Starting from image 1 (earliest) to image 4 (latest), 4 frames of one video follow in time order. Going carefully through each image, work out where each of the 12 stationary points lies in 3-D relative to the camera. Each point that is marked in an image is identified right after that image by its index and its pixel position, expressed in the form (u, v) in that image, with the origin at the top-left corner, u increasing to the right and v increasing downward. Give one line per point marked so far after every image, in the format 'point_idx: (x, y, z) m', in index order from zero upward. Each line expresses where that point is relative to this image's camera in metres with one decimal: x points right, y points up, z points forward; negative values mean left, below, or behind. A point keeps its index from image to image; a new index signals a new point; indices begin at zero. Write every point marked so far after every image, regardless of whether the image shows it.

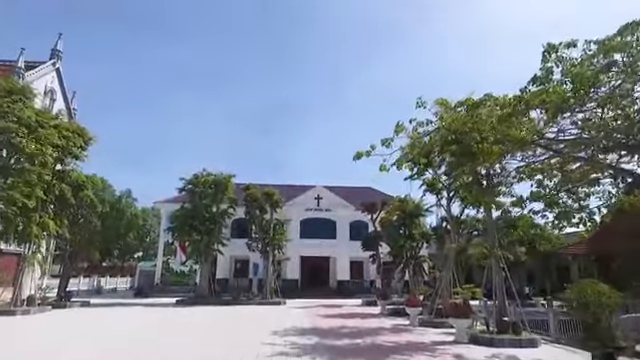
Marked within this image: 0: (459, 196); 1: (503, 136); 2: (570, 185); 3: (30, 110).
0: (+5.5, -0.6, +18.8) m
1: (+3.6, +0.9, +9.5) m
2: (+5.5, -0.1, +10.7) m
3: (-10.9, +2.6, +18.0) m
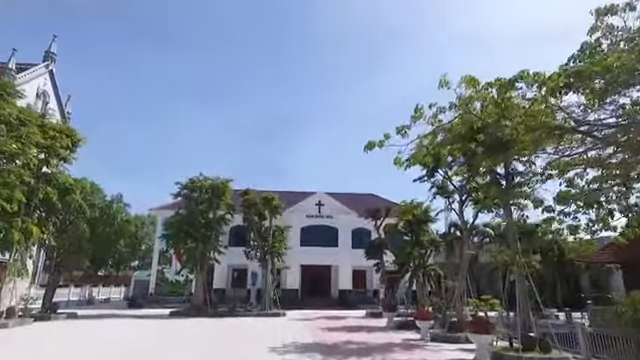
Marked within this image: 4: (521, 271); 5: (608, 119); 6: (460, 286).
0: (+5.6, -0.6, +17.4) m
1: (+3.7, +1.0, +8.1) m
2: (+5.6, 0.0, +9.4) m
3: (-10.8, +2.6, +16.7) m
4: (+5.3, -2.4, +12.6) m
5: (+4.8, +1.0, +7.9) m
6: (+4.9, -3.7, +16.6) m
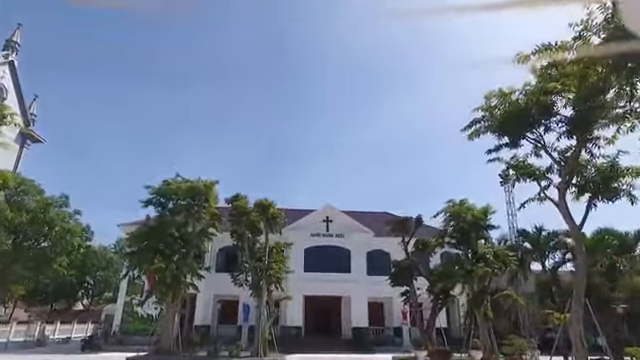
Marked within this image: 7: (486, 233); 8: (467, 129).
0: (+6.0, +0.1, +11.0) m
1: (+4.2, +2.4, +1.8) m
2: (+6.1, +1.2, +3.0) m
3: (-10.3, +3.3, +10.5) m
4: (+5.8, -1.3, +6.1) m
5: (+5.2, +2.4, +1.6) m
6: (+5.3, -2.9, +9.9) m
7: (+5.6, -1.8, +16.1) m
8: (+3.6, +1.2, +11.5) m
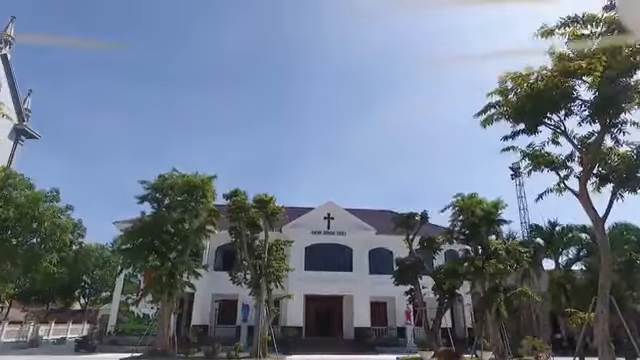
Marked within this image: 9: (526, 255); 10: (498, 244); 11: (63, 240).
0: (+6.1, +0.3, +10.2) m
1: (+4.2, +2.6, +1.1) m
2: (+6.2, +1.5, +2.2) m
3: (-10.3, +3.6, +9.7) m
4: (+5.8, -1.1, +5.3) m
5: (+5.3, +2.6, +0.8) m
6: (+5.4, -2.7, +9.1) m
7: (+5.7, -1.5, +15.3) m
8: (+3.6, +1.5, +10.8) m
9: (+6.5, -2.4, +15.1) m
10: (+5.4, -2.0, +14.7) m
11: (-9.9, -2.3, +18.5) m
